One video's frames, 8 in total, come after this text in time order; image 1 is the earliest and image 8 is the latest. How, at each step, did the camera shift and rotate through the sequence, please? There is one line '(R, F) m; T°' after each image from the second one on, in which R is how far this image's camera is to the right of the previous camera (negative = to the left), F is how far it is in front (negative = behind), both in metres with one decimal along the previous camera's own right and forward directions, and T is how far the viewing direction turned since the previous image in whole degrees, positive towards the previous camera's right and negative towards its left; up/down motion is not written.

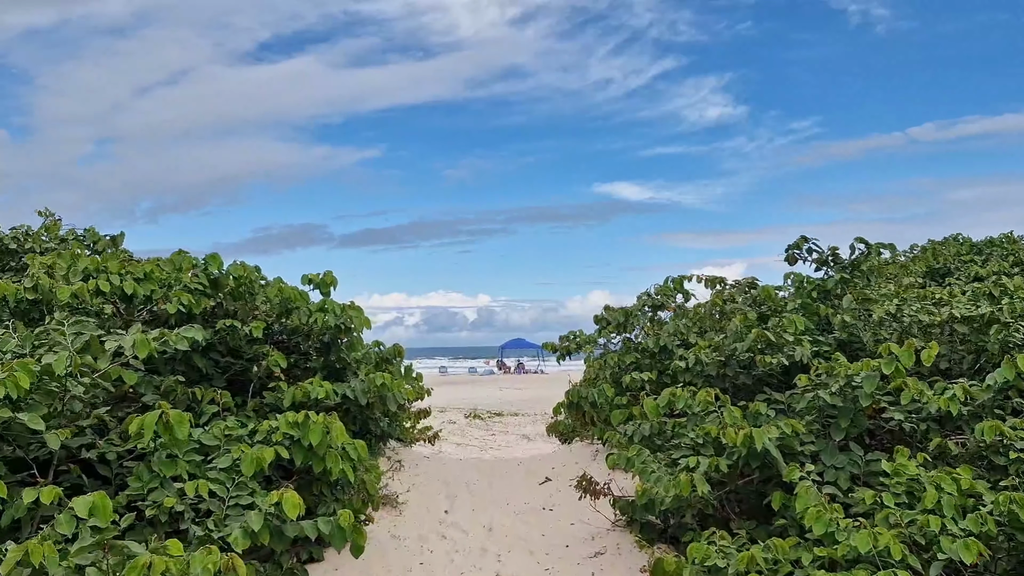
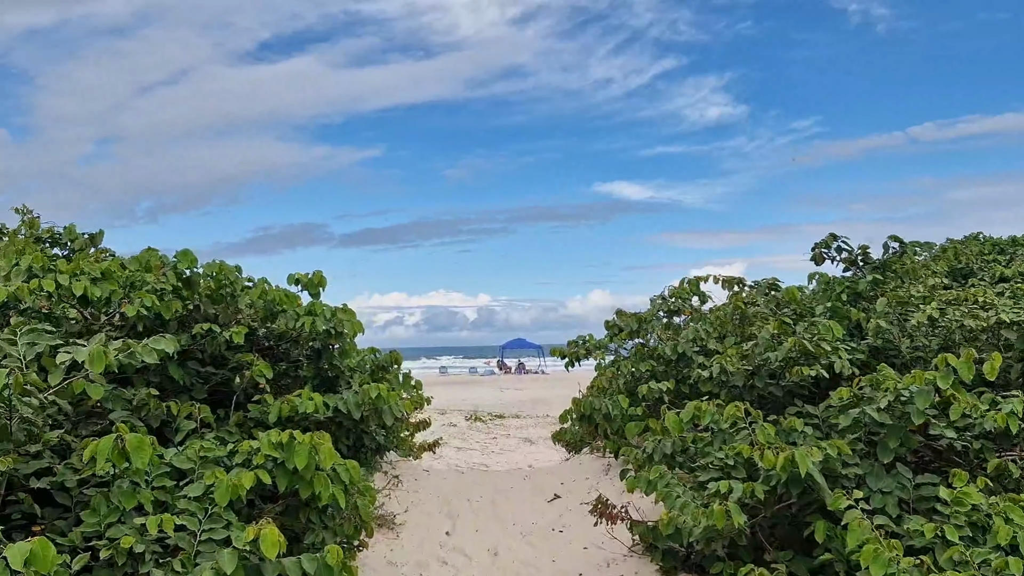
(0.0, +0.4) m; 0°
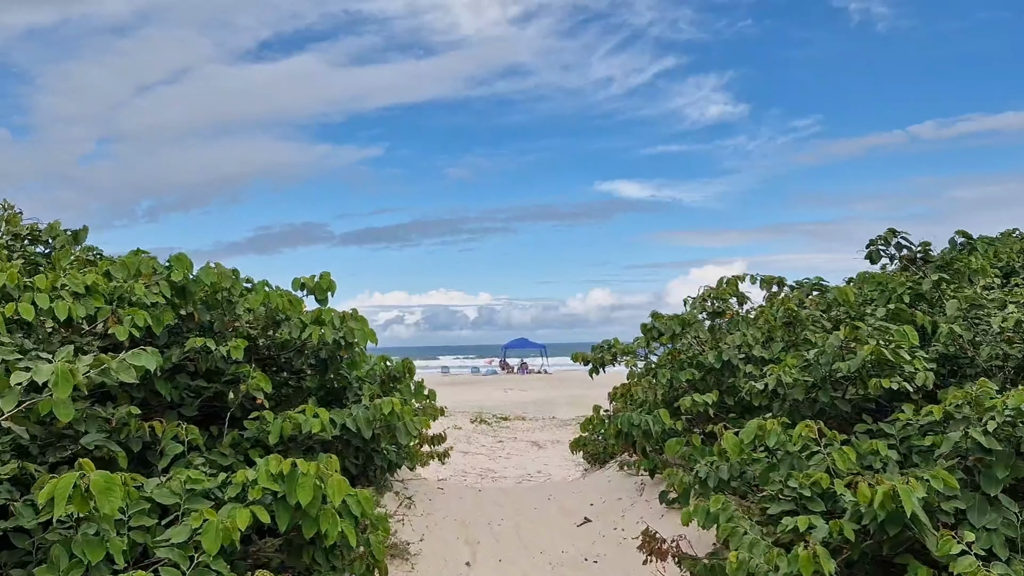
(-0.2, +0.5) m; 0°
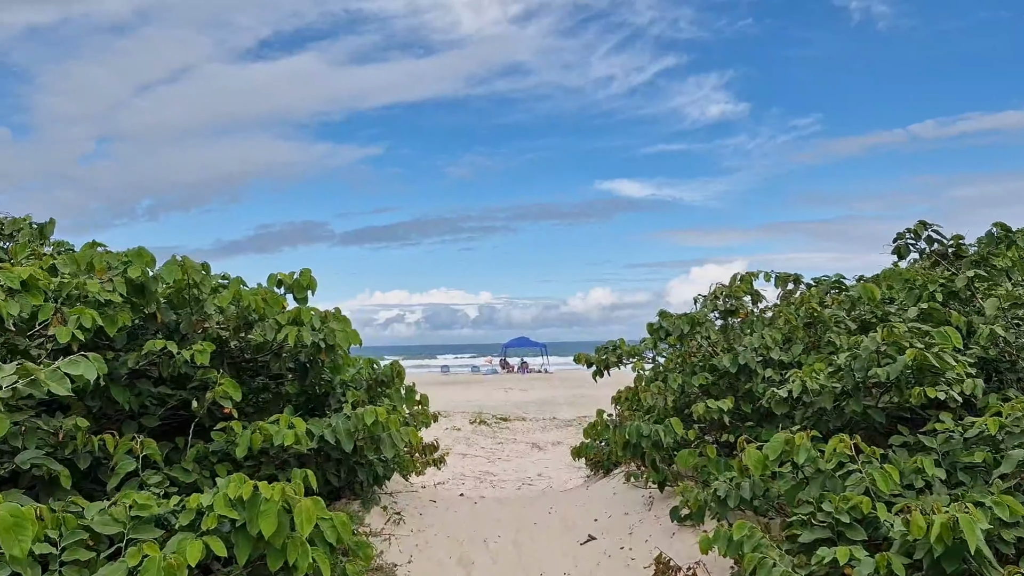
(0.0, +0.4) m; 0°
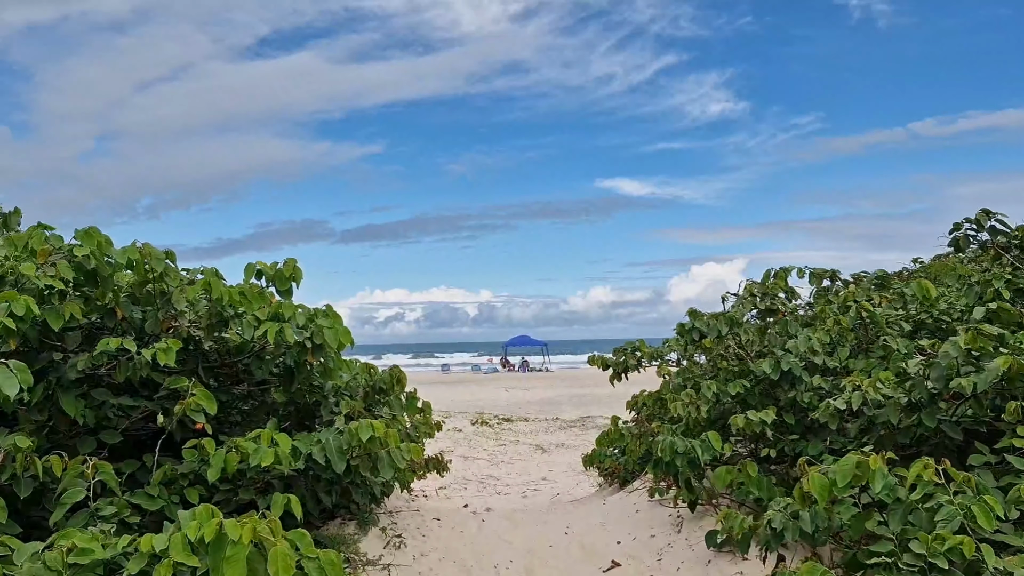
(-0.1, +0.5) m; 0°
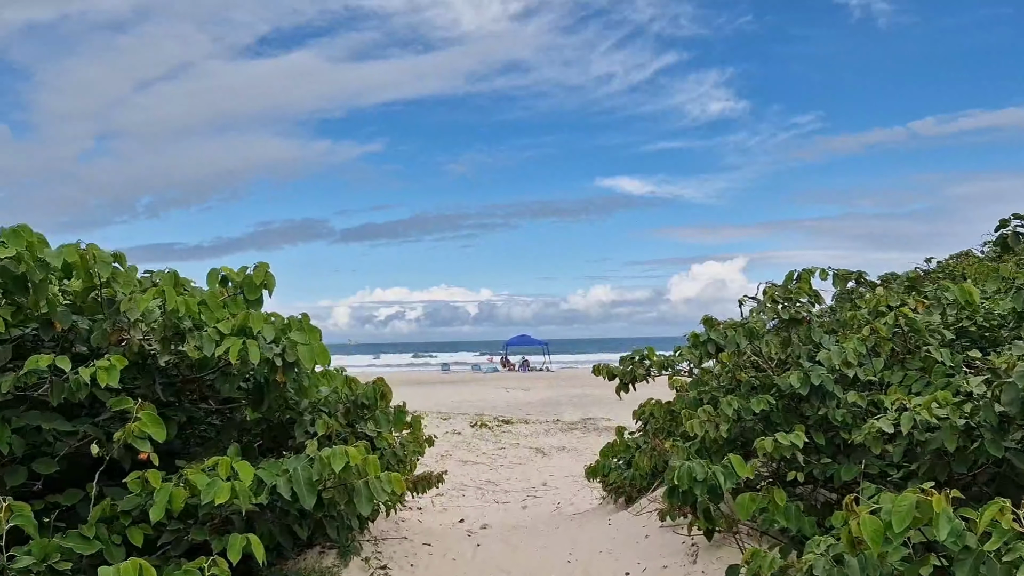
(0.0, +0.4) m; 0°
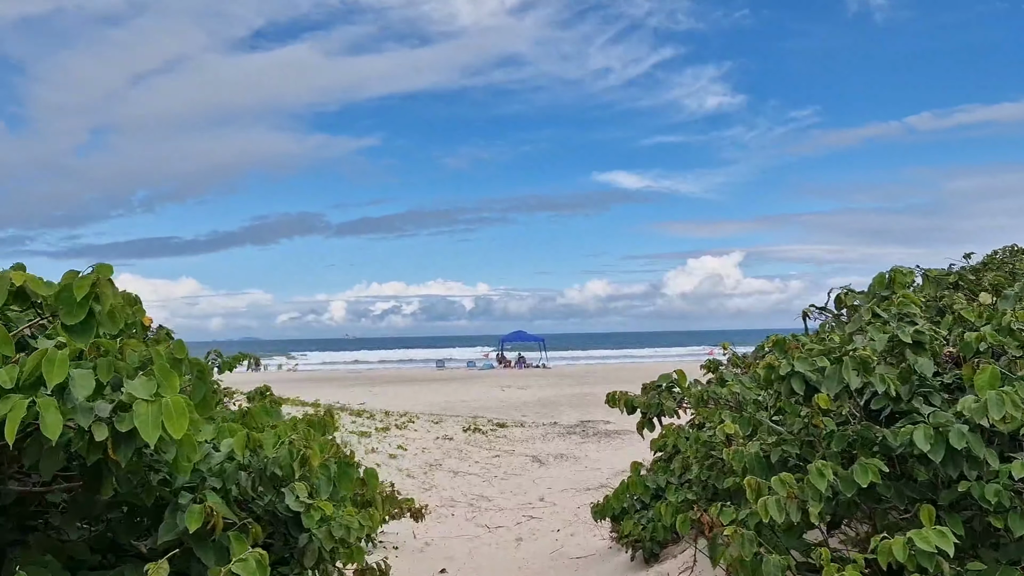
(0.0, +1.1) m; 0°
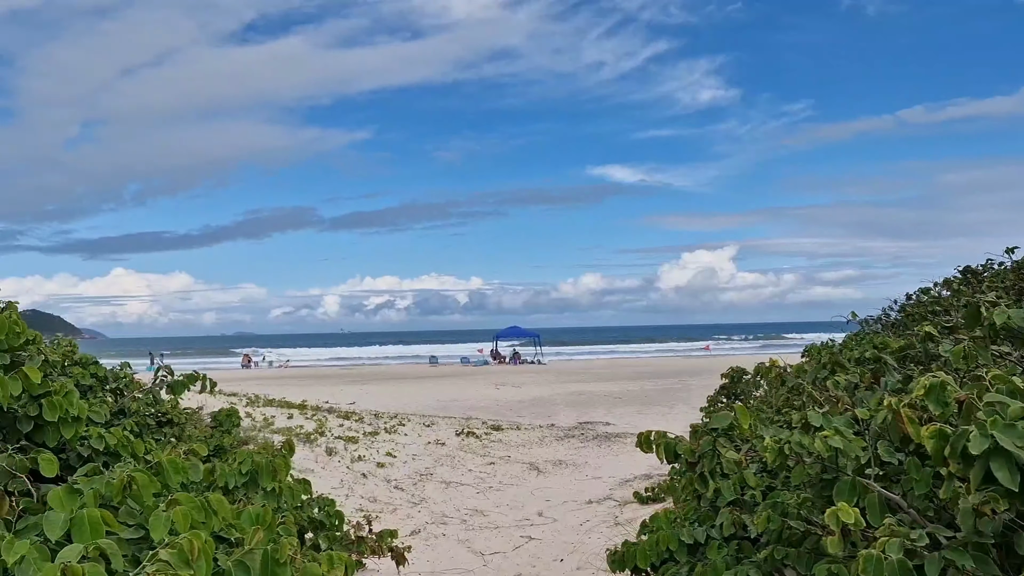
(0.0, +1.0) m; +1°
